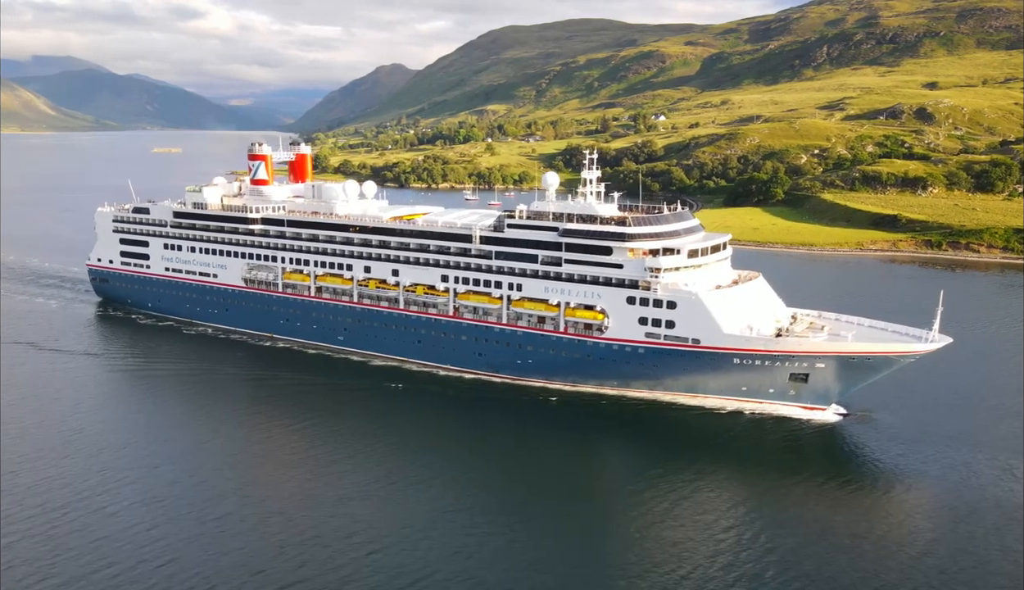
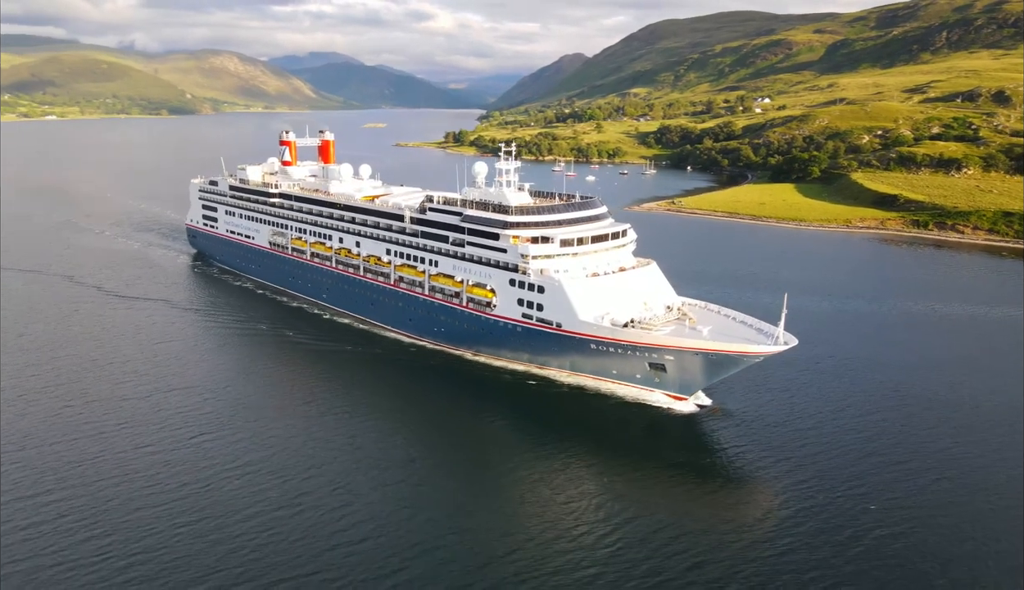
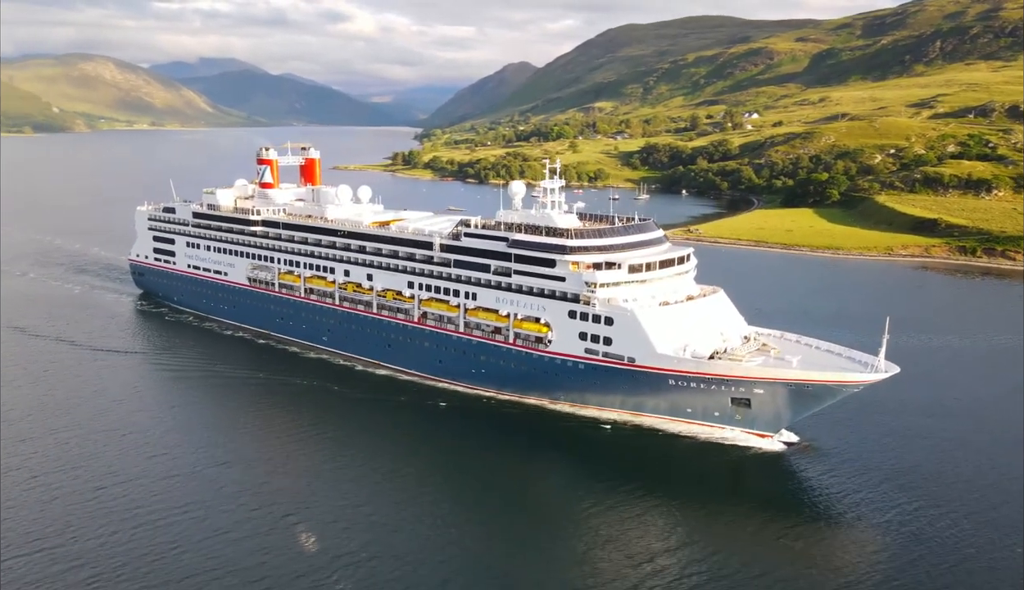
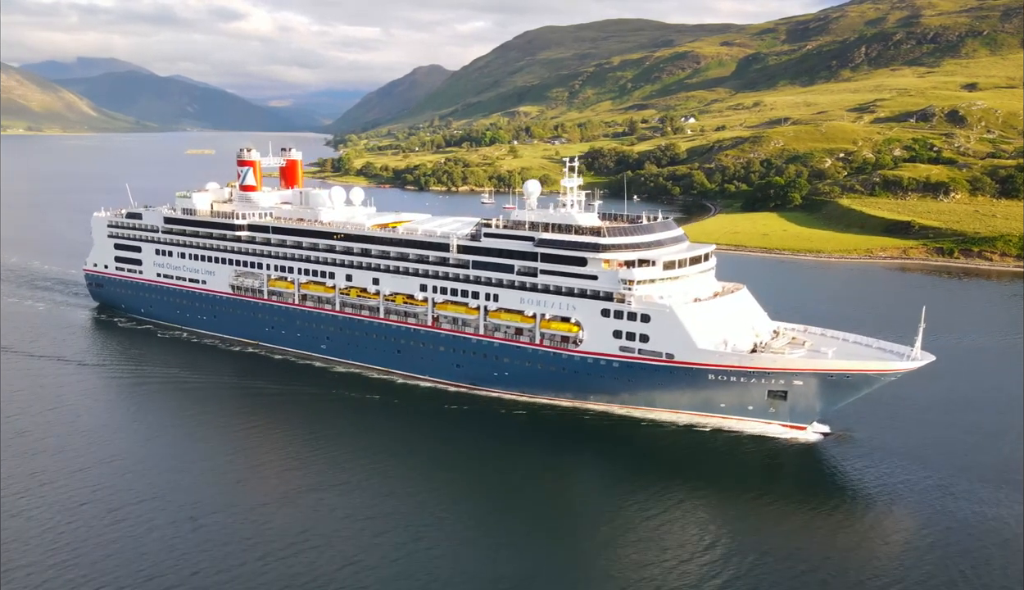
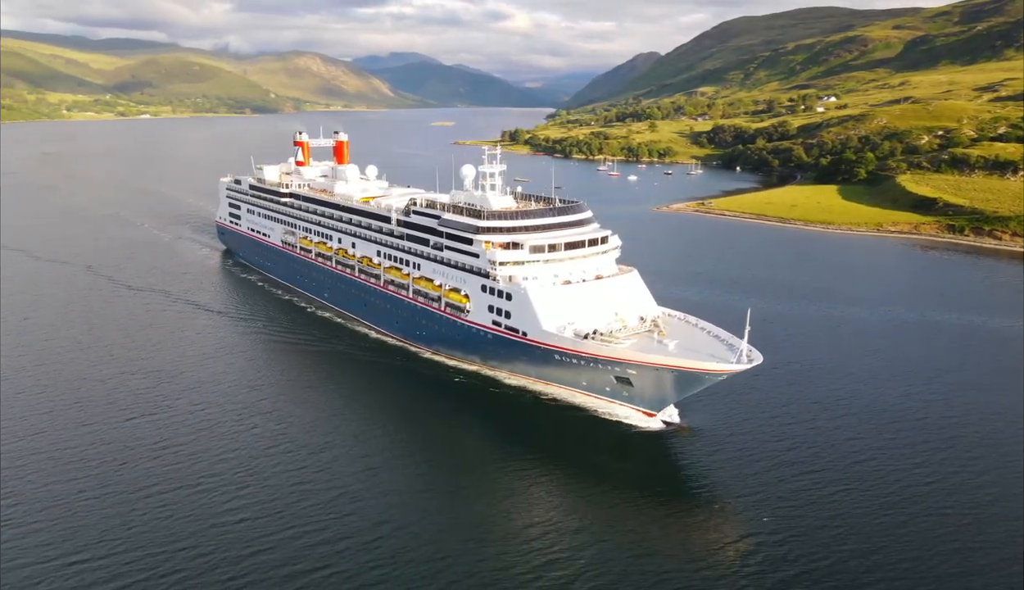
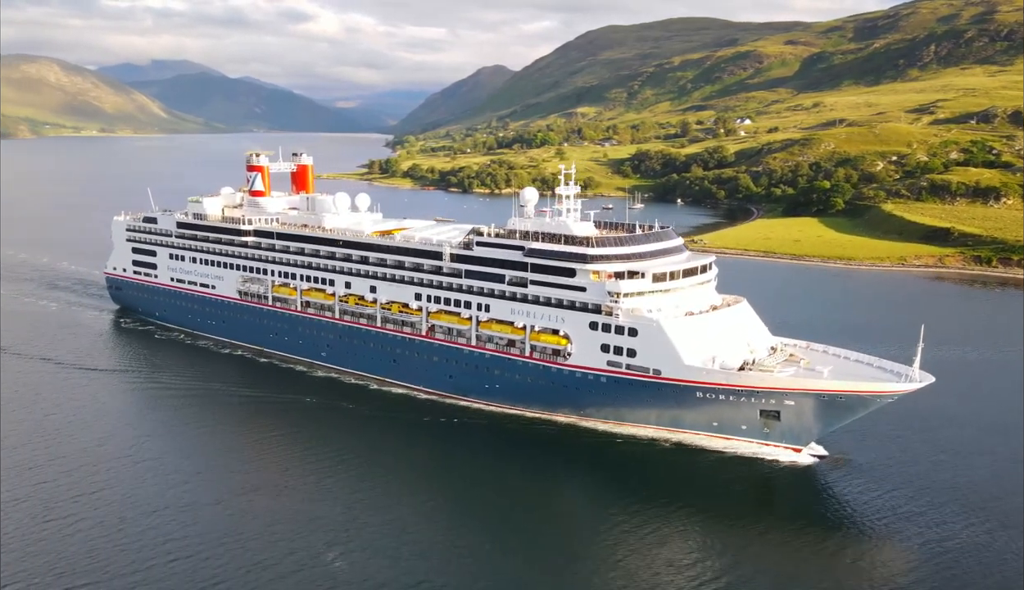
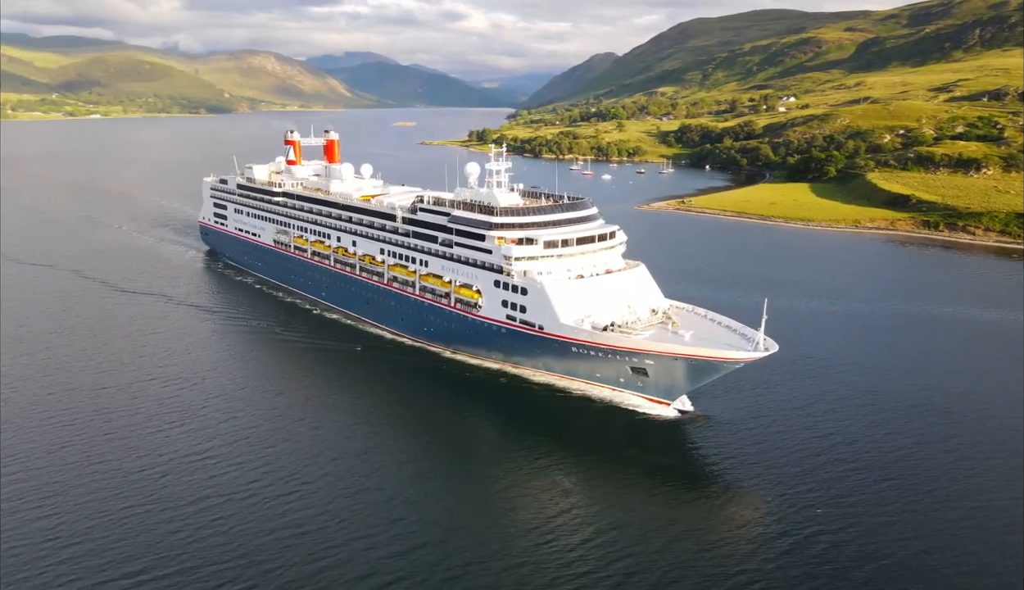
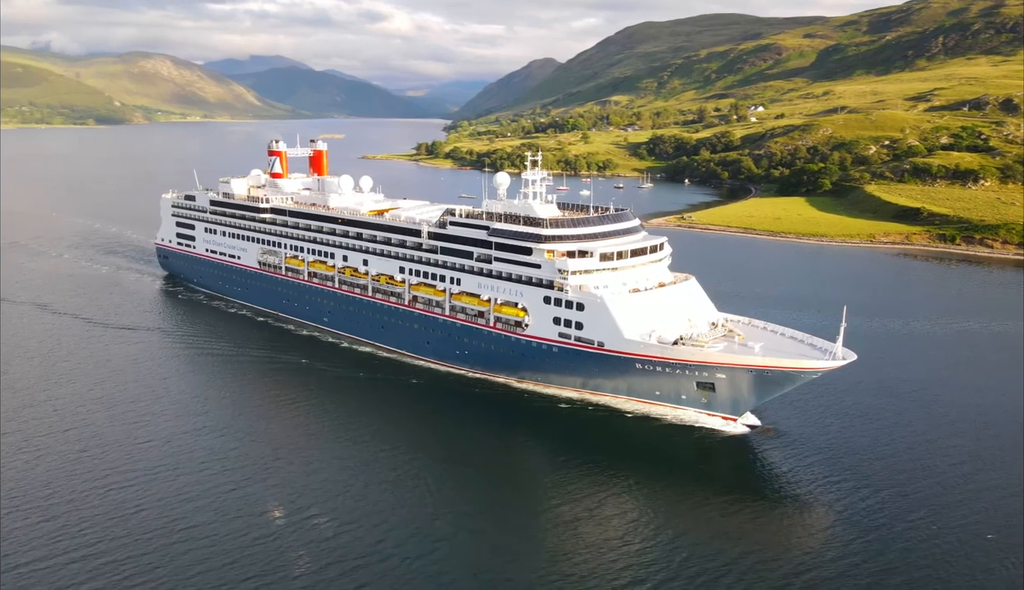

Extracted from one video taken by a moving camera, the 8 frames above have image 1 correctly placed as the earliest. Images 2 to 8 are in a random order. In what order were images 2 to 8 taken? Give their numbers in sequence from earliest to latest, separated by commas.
4, 6, 3, 8, 2, 7, 5
